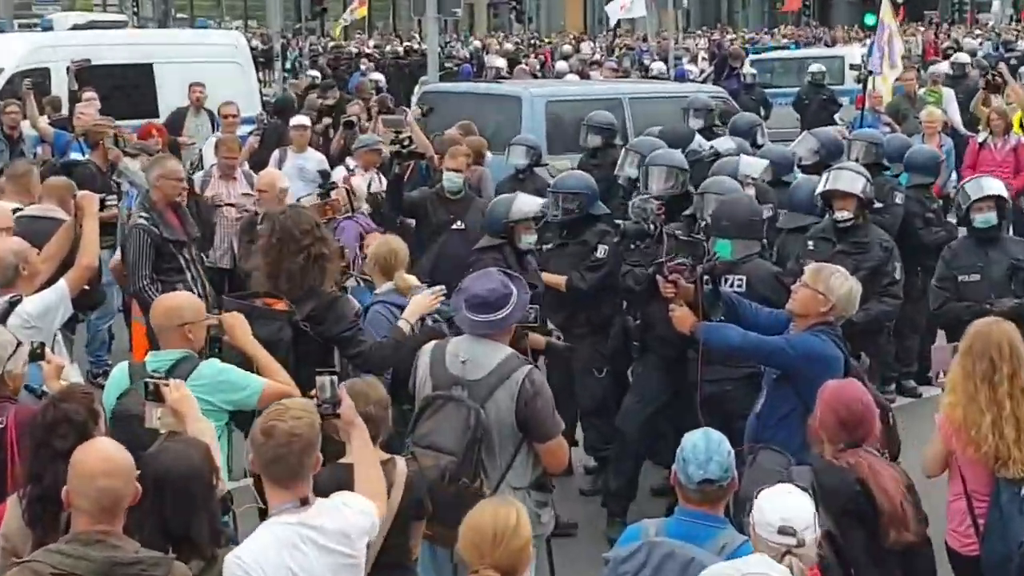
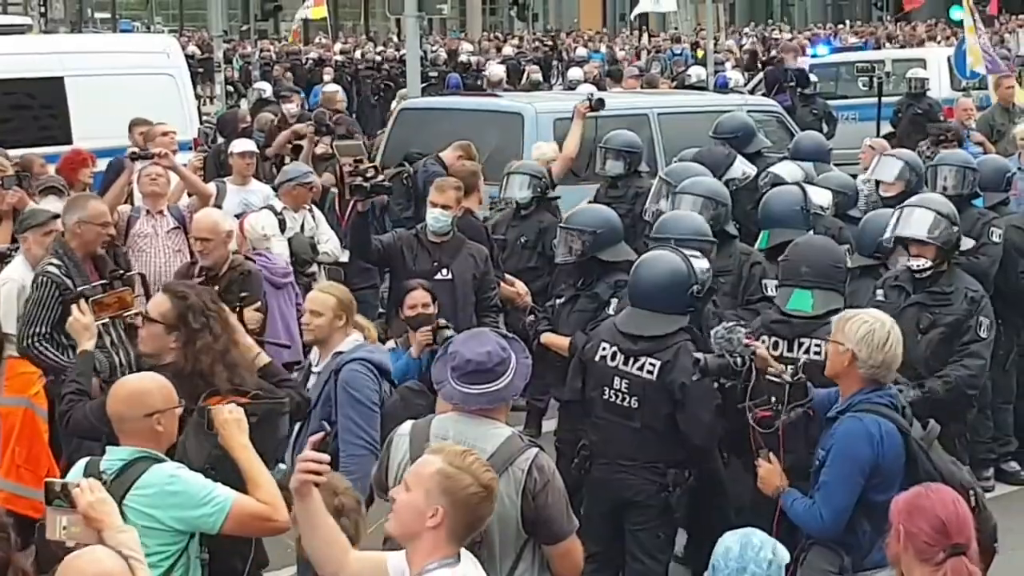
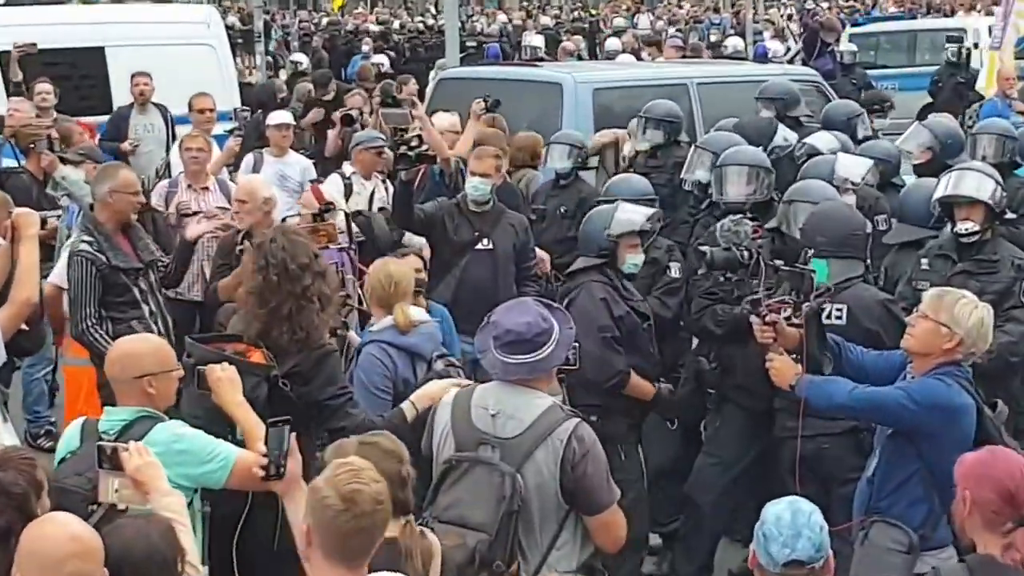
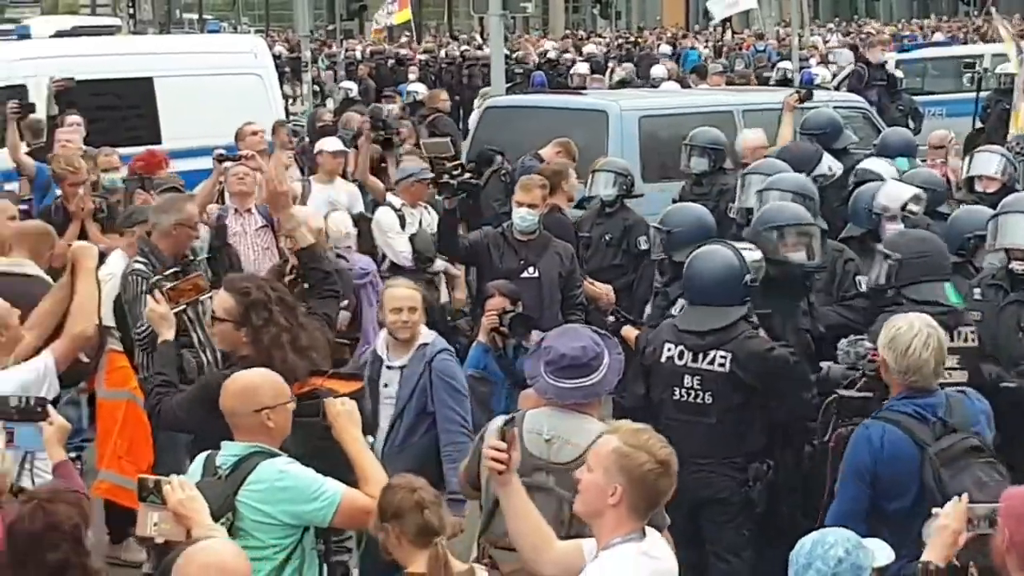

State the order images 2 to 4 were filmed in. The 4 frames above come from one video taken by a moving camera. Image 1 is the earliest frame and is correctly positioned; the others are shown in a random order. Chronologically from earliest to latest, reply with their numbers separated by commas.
3, 2, 4
